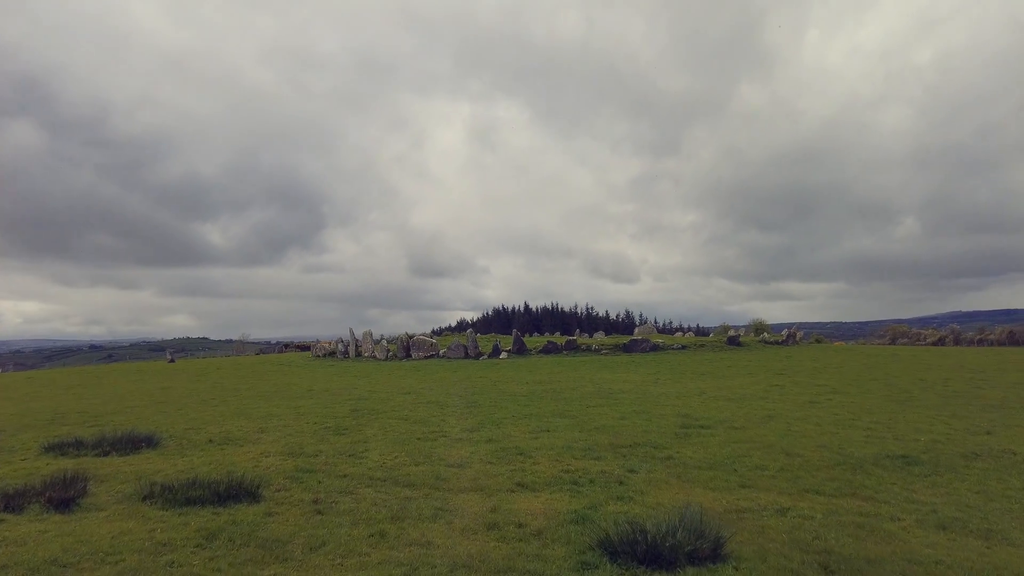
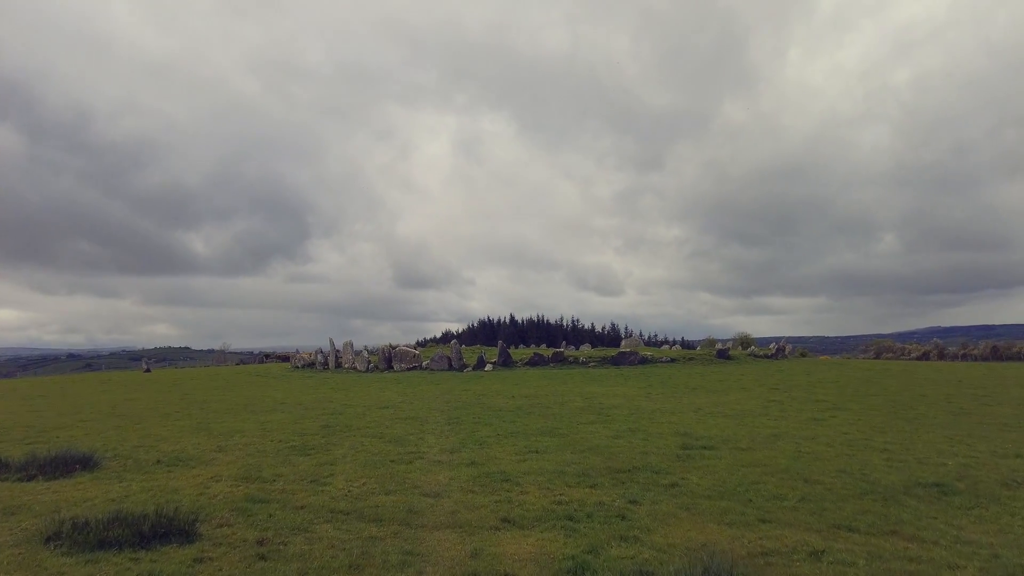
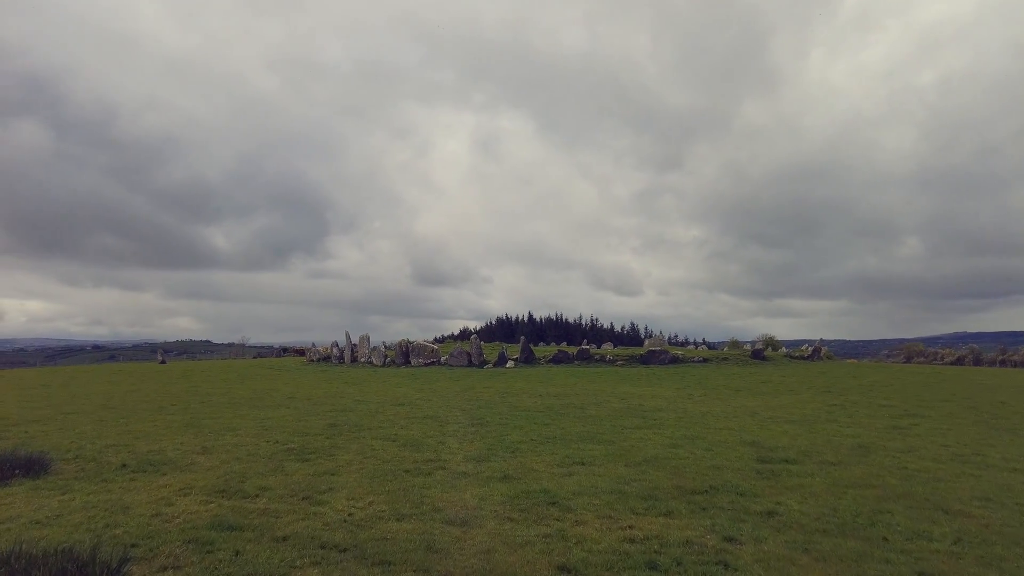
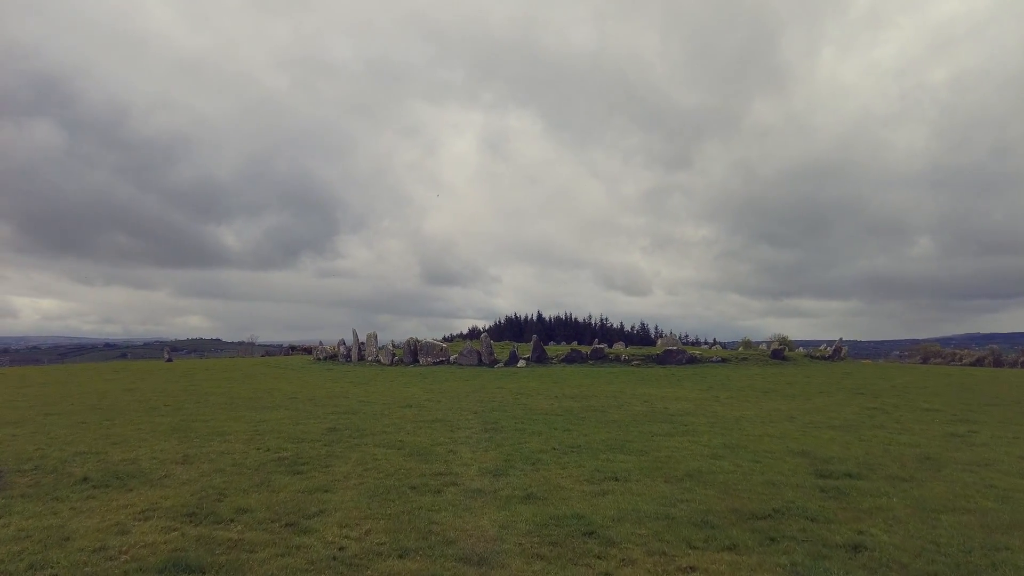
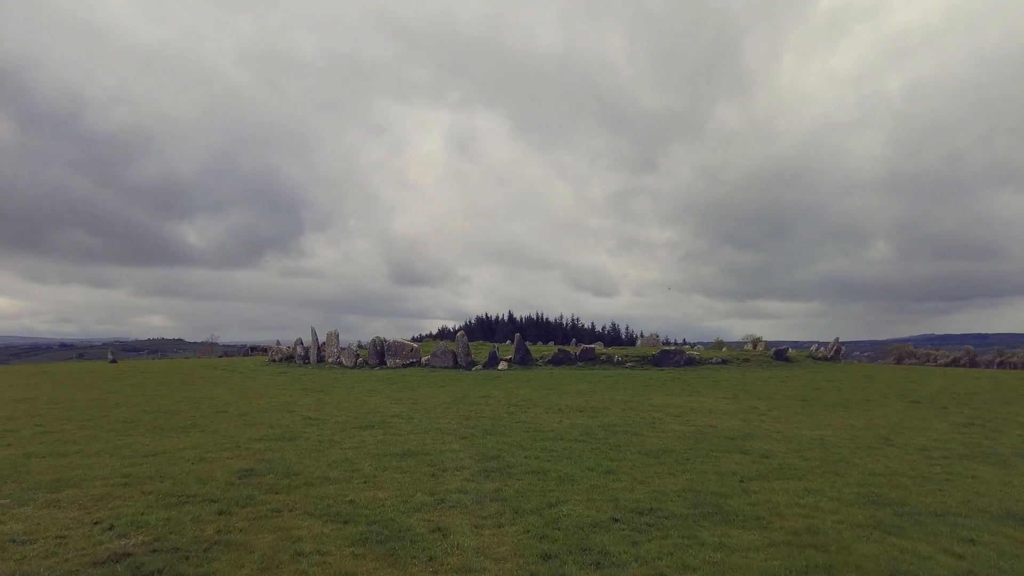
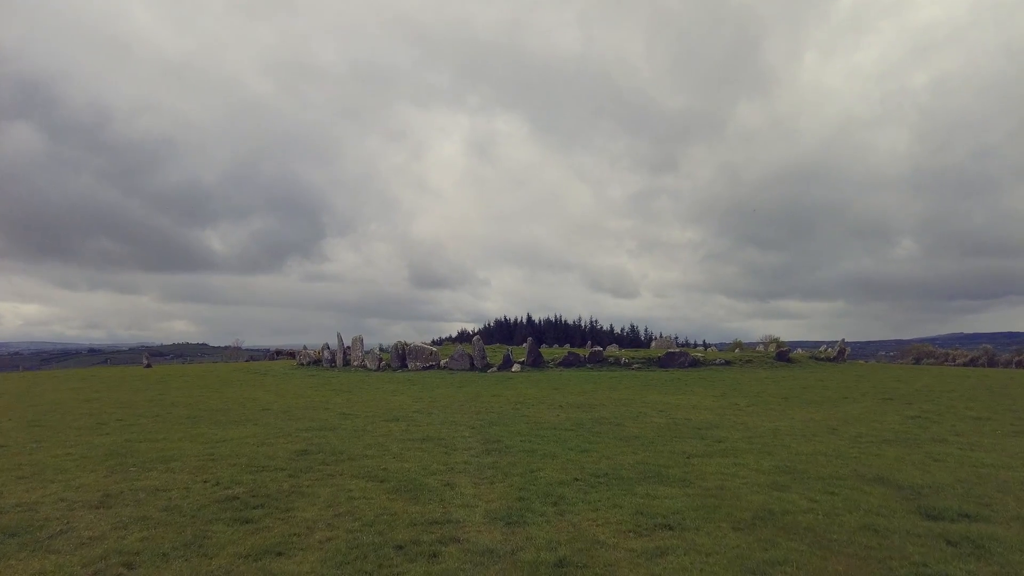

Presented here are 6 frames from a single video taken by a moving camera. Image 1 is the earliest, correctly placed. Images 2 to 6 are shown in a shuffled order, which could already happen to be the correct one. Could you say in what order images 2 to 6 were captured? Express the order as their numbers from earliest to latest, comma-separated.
2, 3, 4, 6, 5
